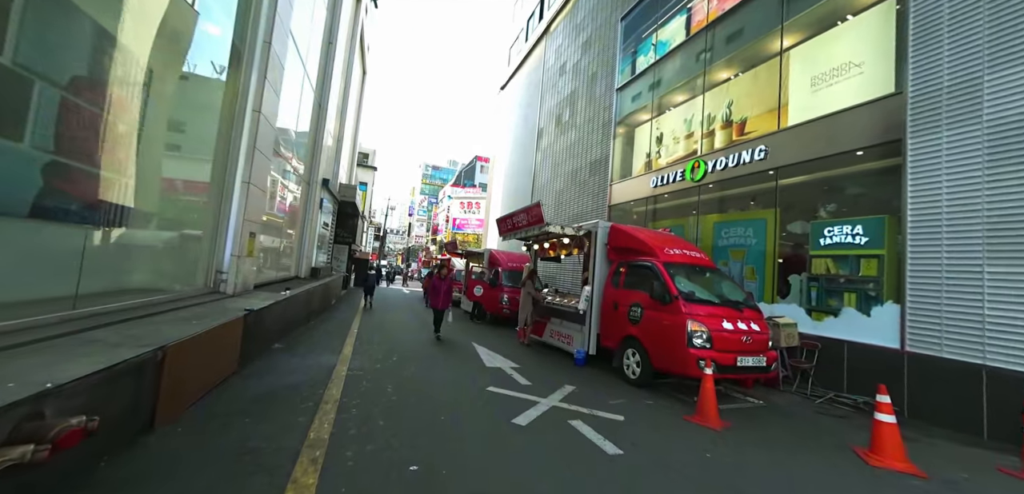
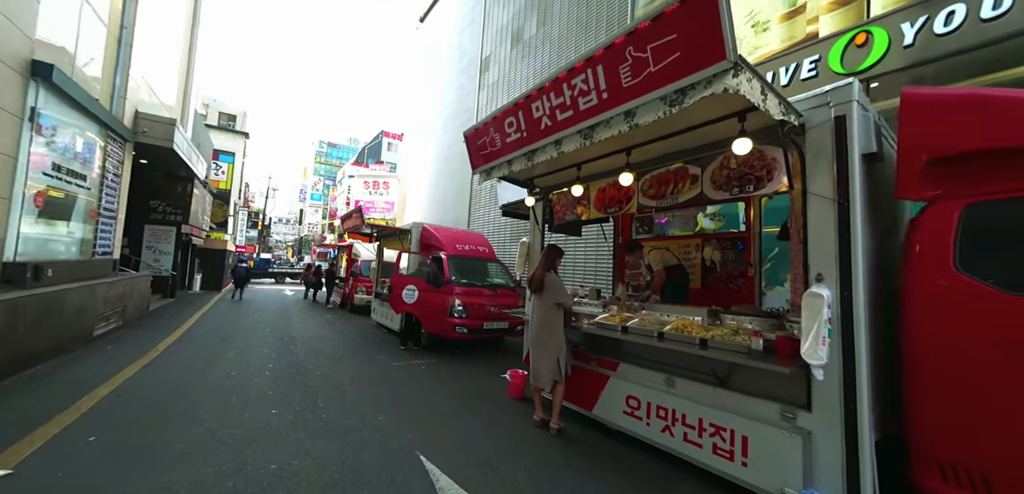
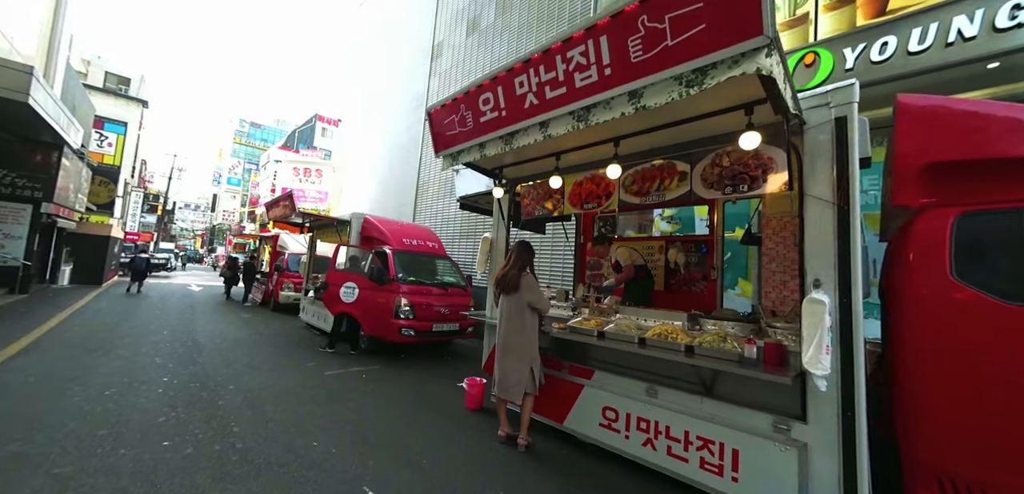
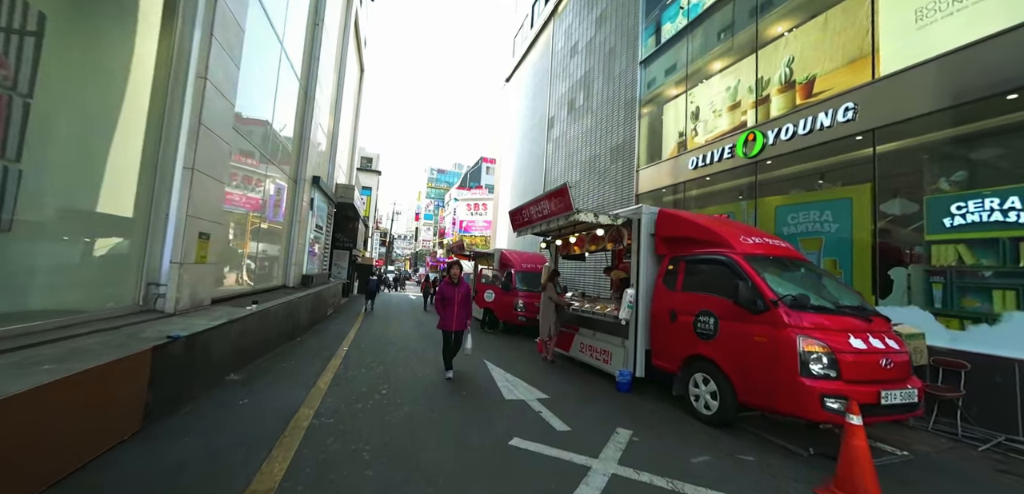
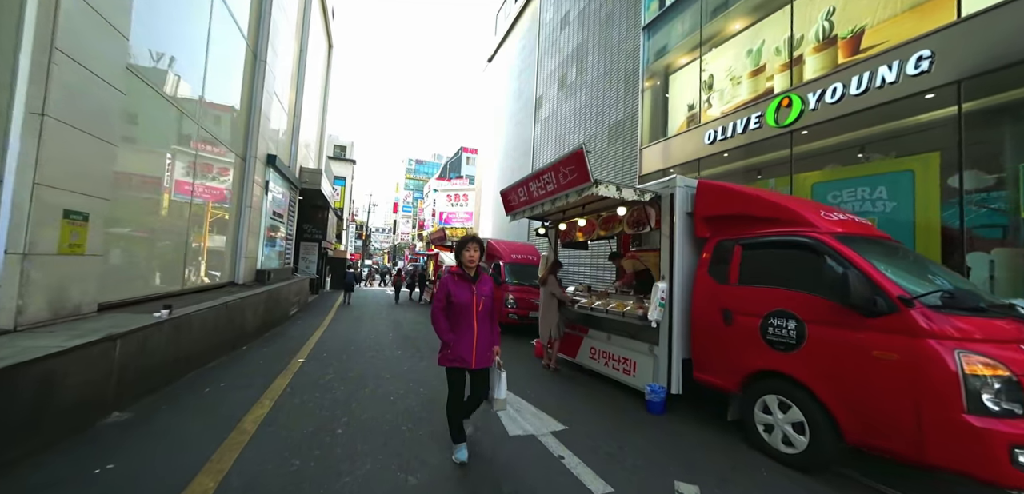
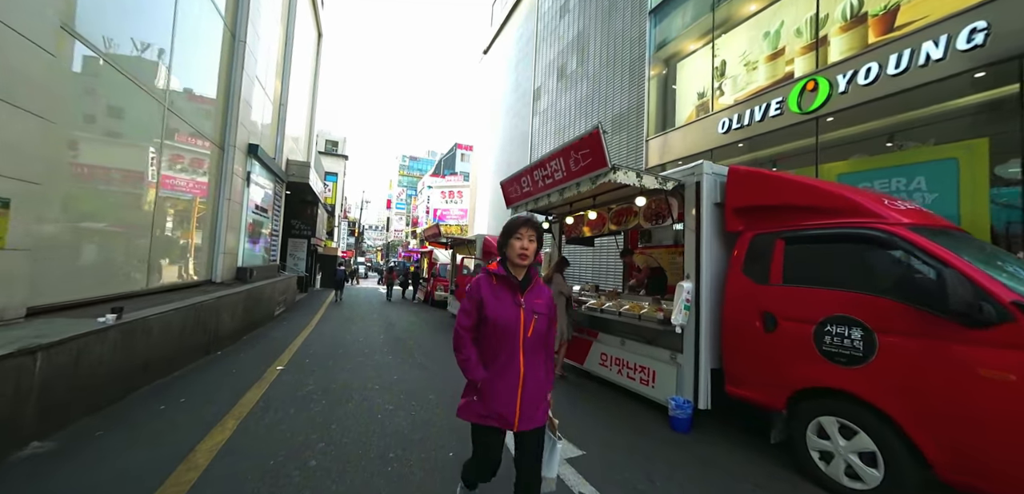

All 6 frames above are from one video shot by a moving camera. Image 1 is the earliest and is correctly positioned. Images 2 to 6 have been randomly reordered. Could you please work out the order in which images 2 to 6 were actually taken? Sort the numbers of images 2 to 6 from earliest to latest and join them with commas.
4, 5, 6, 2, 3
